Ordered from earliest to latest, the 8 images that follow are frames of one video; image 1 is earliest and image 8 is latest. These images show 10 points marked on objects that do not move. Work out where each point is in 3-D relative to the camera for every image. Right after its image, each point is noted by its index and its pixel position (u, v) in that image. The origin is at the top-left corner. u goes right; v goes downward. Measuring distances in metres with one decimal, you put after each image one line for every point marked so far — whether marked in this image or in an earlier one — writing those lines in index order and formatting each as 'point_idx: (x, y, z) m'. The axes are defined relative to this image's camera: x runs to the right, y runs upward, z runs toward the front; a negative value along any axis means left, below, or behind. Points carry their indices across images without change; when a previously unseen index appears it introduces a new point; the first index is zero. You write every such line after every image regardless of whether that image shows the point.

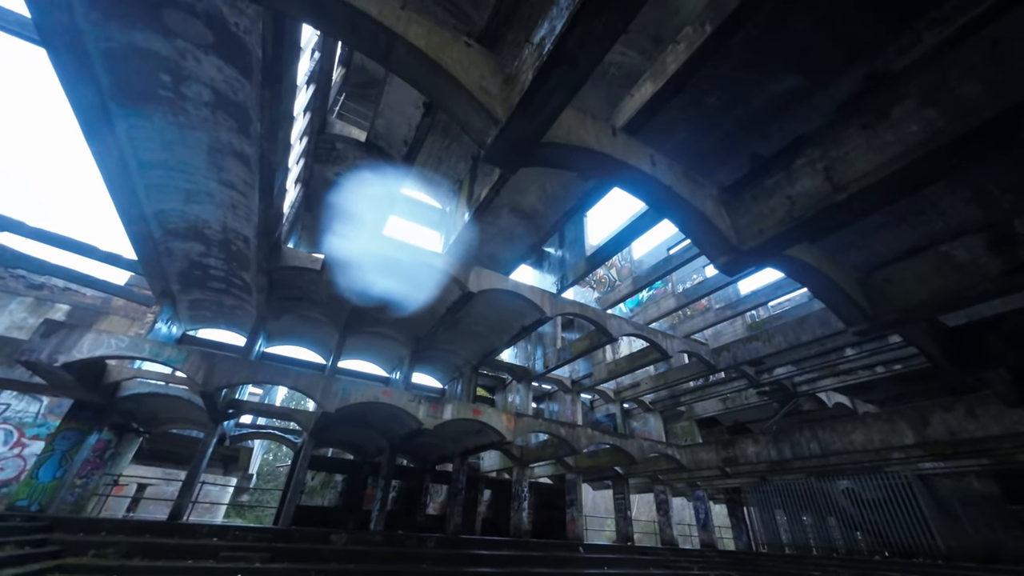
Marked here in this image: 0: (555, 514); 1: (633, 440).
0: (+1.8, -9.4, +16.4) m
1: (+3.7, -4.6, +11.9) m
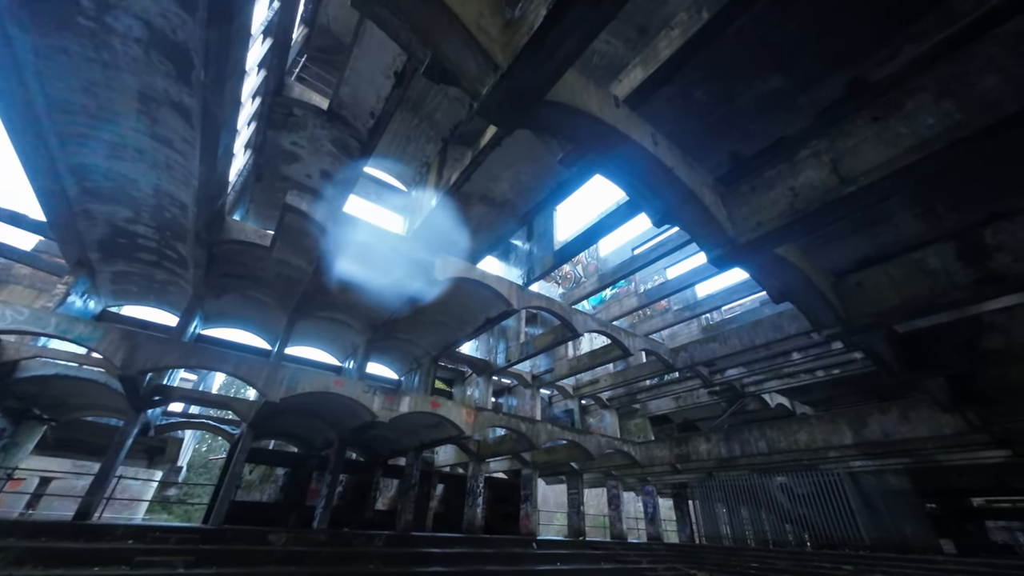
0: (-0.2, -9.2, +16.3) m
1: (+2.4, -4.5, +12.0) m
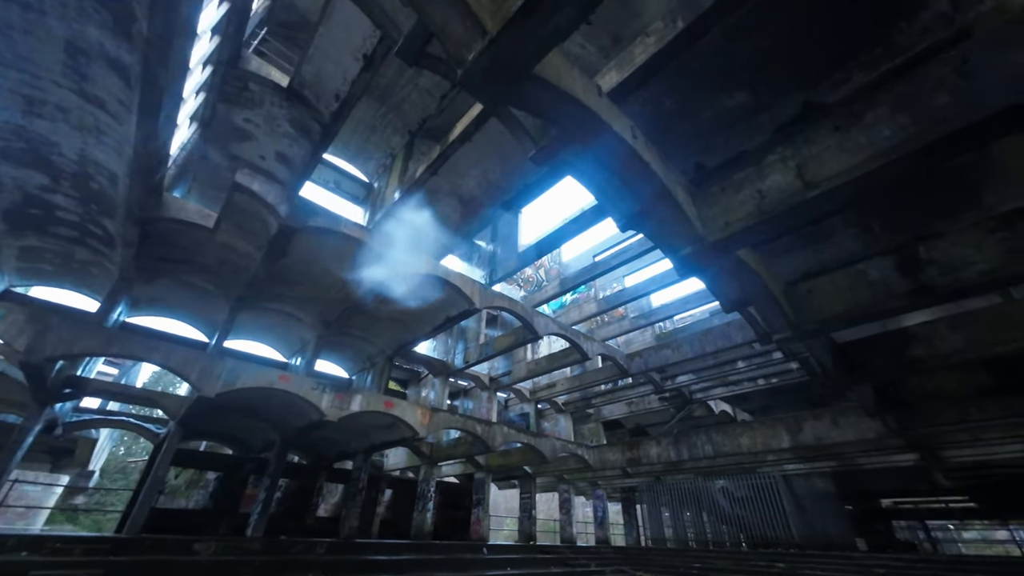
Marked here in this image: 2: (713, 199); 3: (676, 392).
0: (-2.2, -9.2, +16.0) m
1: (+1.1, -4.6, +12.0) m
2: (+2.9, +1.3, +5.7) m
3: (+6.0, -3.8, +14.5) m
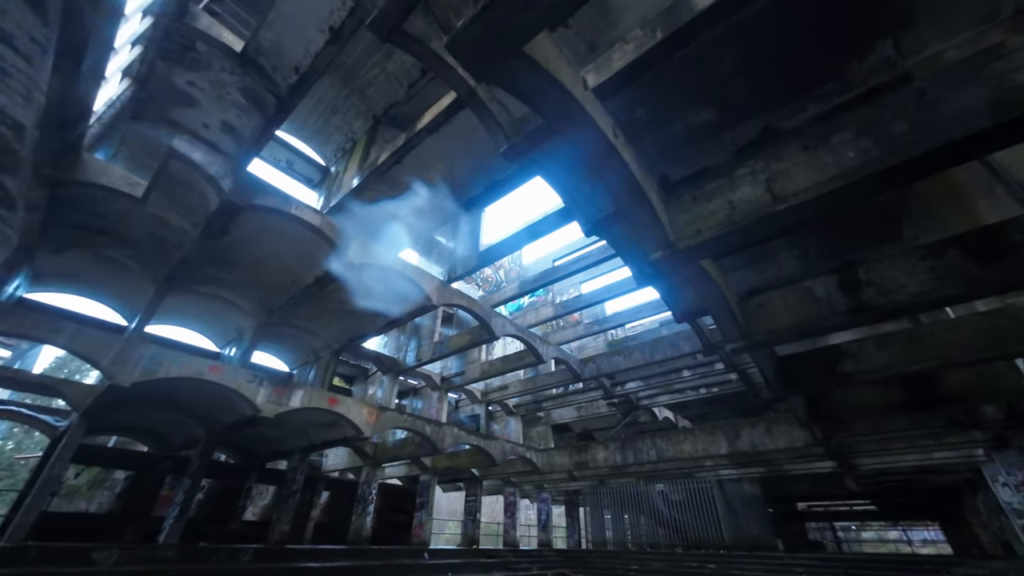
0: (-4.4, -9.0, +15.4) m
1: (-0.5, -4.6, +11.9) m
2: (+2.4, +1.1, +5.8) m
3: (+4.2, -4.2, +14.9) m
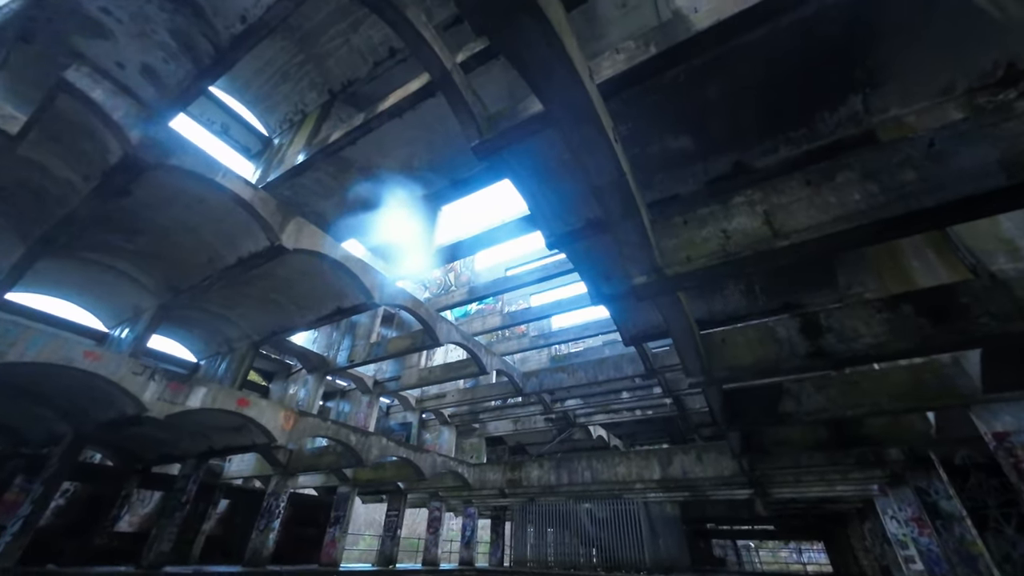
0: (-7.2, -8.7, +14.0) m
1: (-2.4, -4.7, +11.2) m
2: (+1.9, +0.8, +5.7) m
3: (+1.9, -4.8, +14.8) m
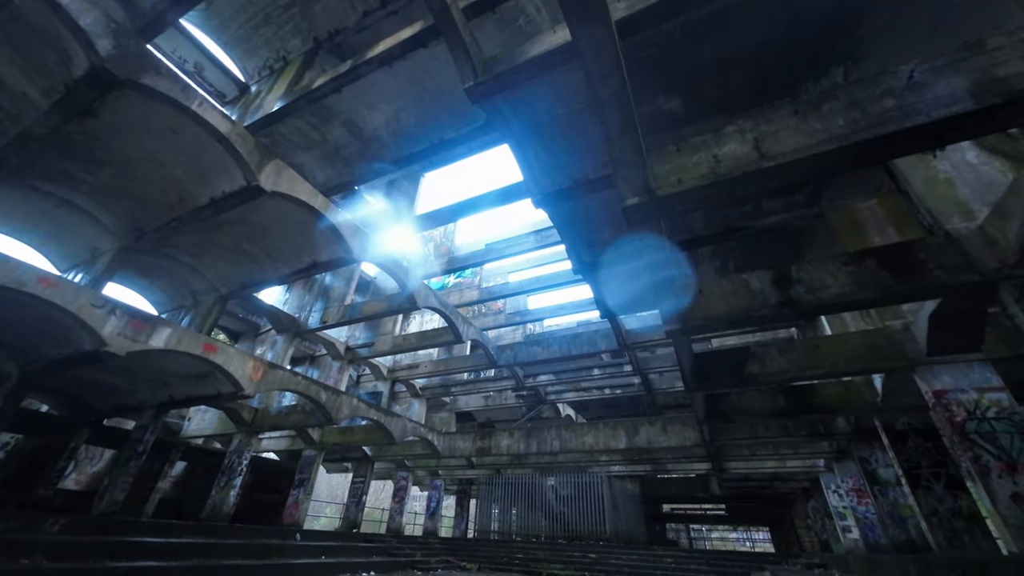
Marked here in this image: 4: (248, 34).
0: (-8.4, -7.3, +13.7) m
1: (-3.2, -3.7, +11.1) m
2: (+1.7, +1.3, +5.8) m
3: (+0.8, -3.9, +15.0) m
4: (-5.8, +5.8, +8.8) m
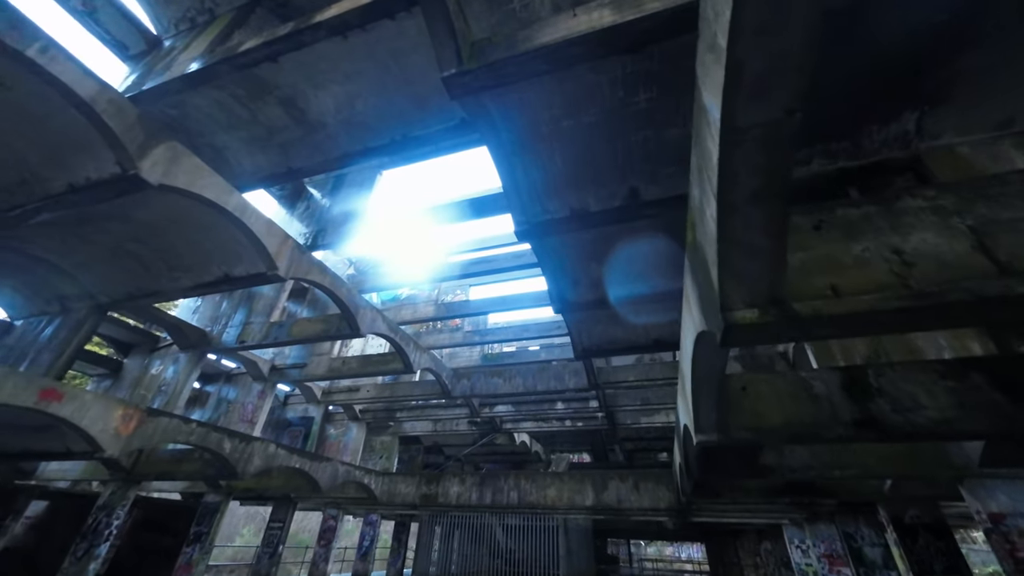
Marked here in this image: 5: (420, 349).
0: (-10.1, -7.3, +11.3) m
1: (-4.4, -4.1, +9.3) m
2: (+1.5, +0.6, +4.6) m
3: (-0.8, -4.6, +13.7) m
4: (-6.0, +5.5, +6.7) m
5: (-2.4, -1.6, +10.2) m
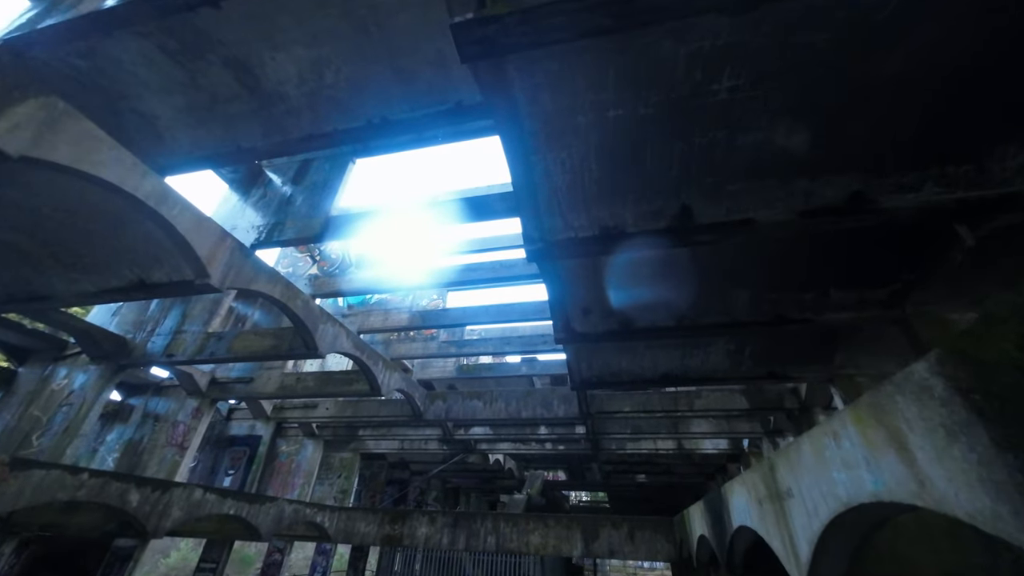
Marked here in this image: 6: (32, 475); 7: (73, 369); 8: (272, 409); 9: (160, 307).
0: (-10.8, -7.1, +9.5) m
1: (-4.8, -4.2, +7.8) m
2: (+1.6, +0.1, +3.5) m
3: (-1.6, -4.8, +12.4) m
4: (-5.7, +5.5, +5.1) m
5: (-2.7, -1.8, +8.8) m
6: (-5.9, -2.2, +5.0) m
7: (-8.9, -1.7, +8.0) m
8: (-6.8, -3.4, +11.2) m
9: (-7.2, -0.4, +8.1) m
